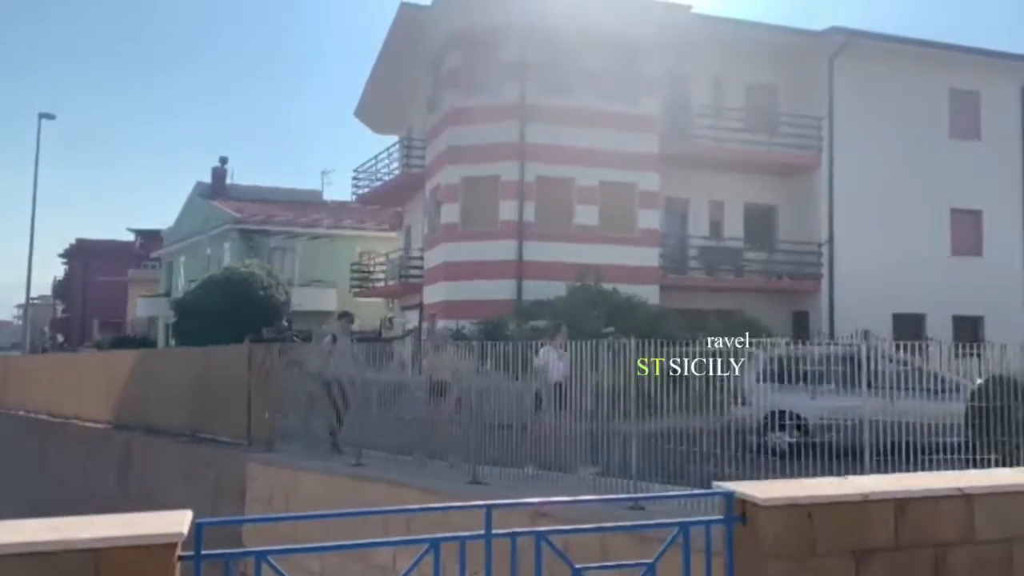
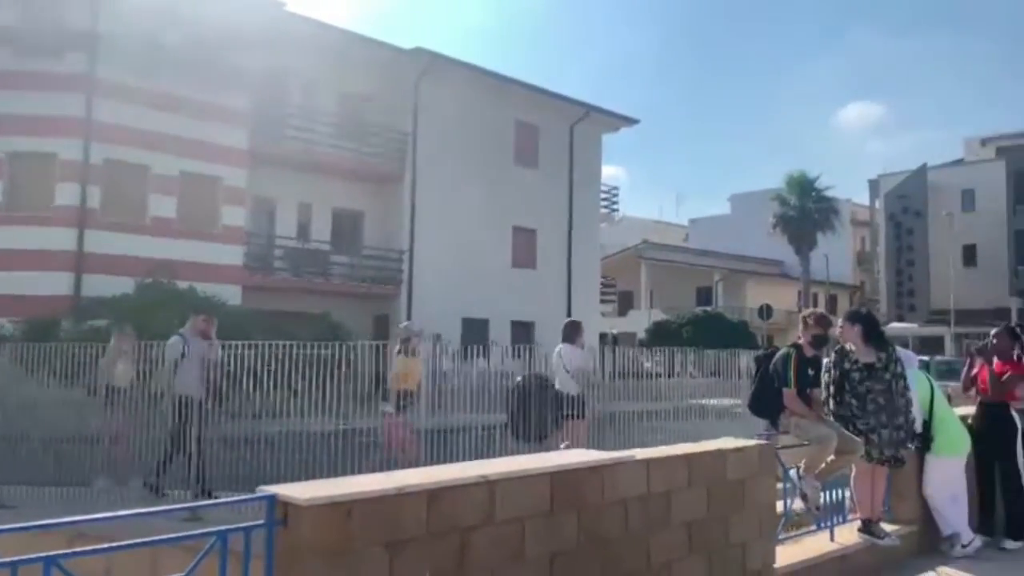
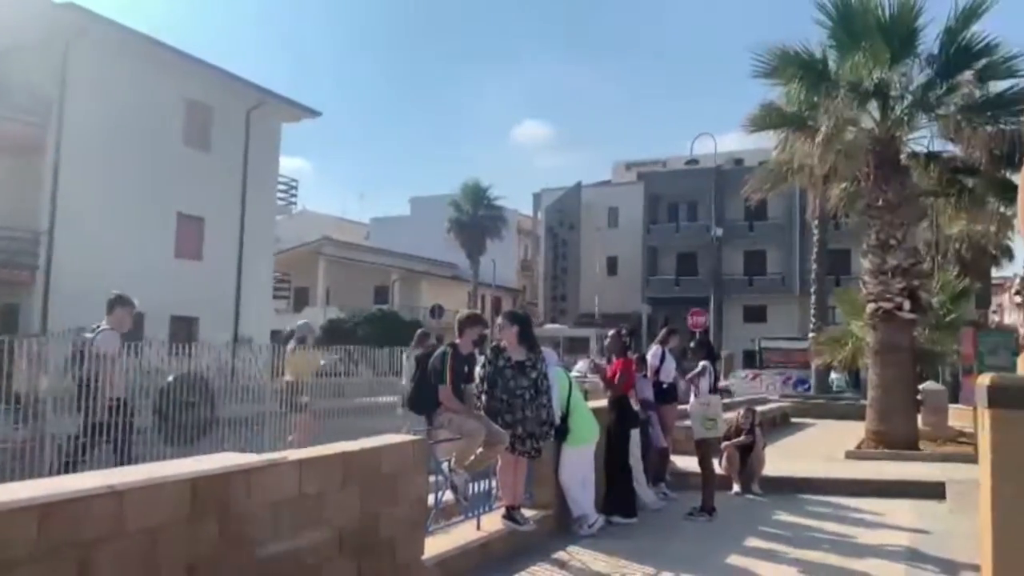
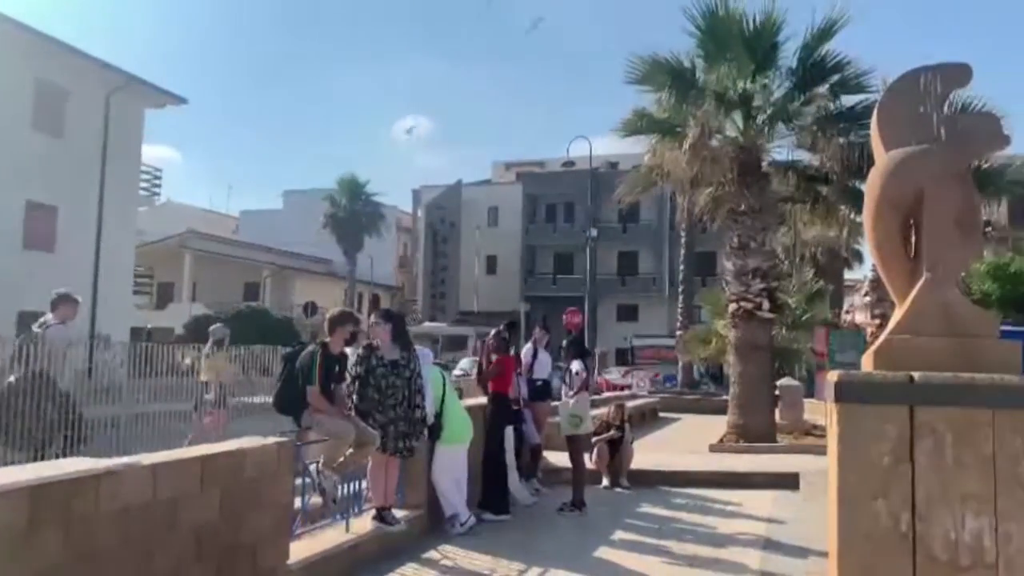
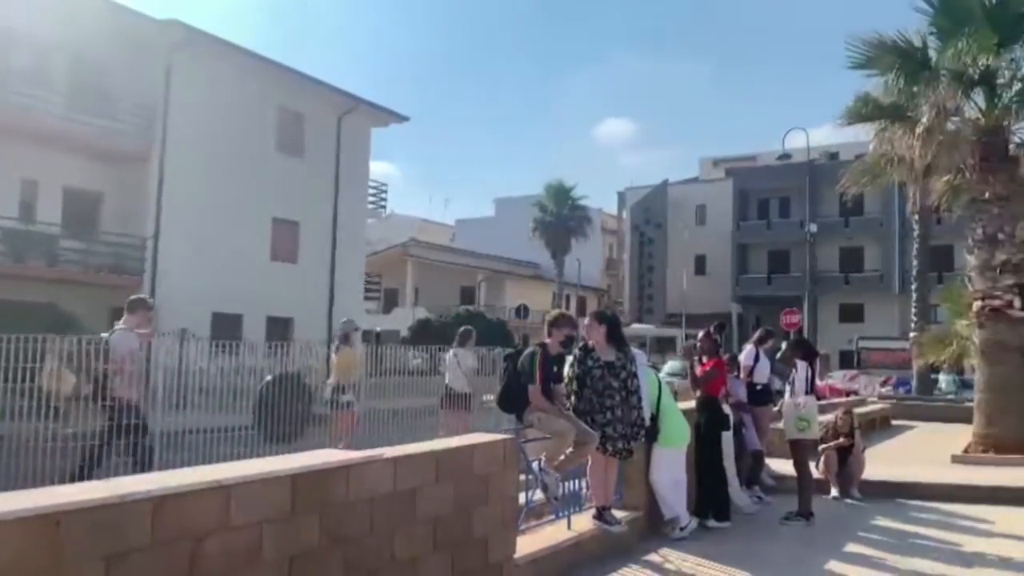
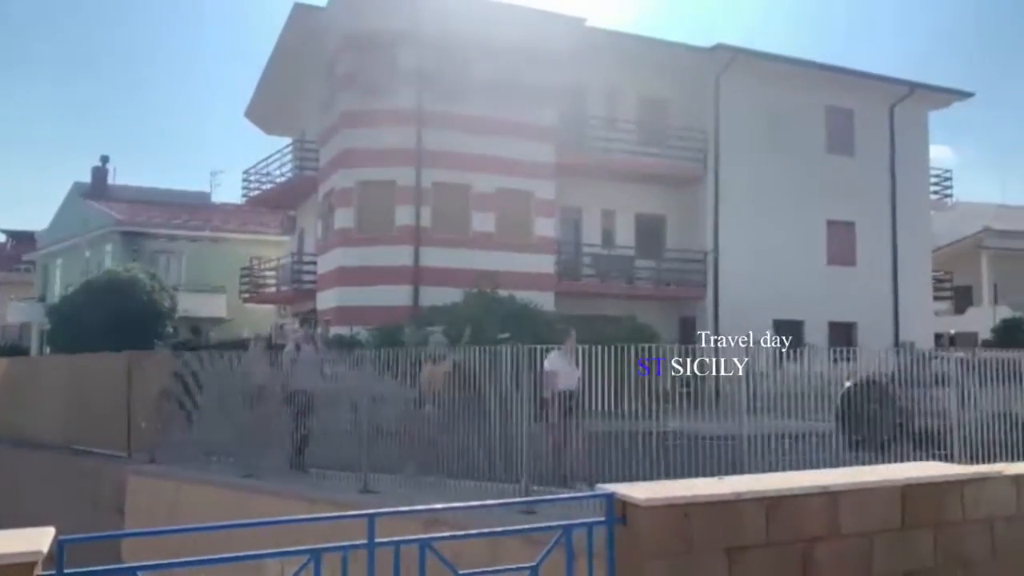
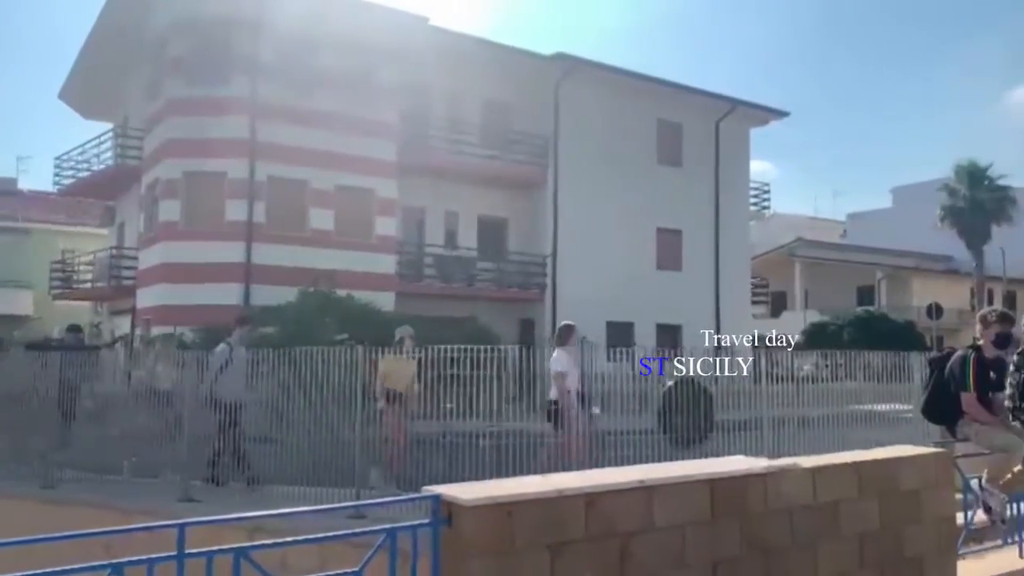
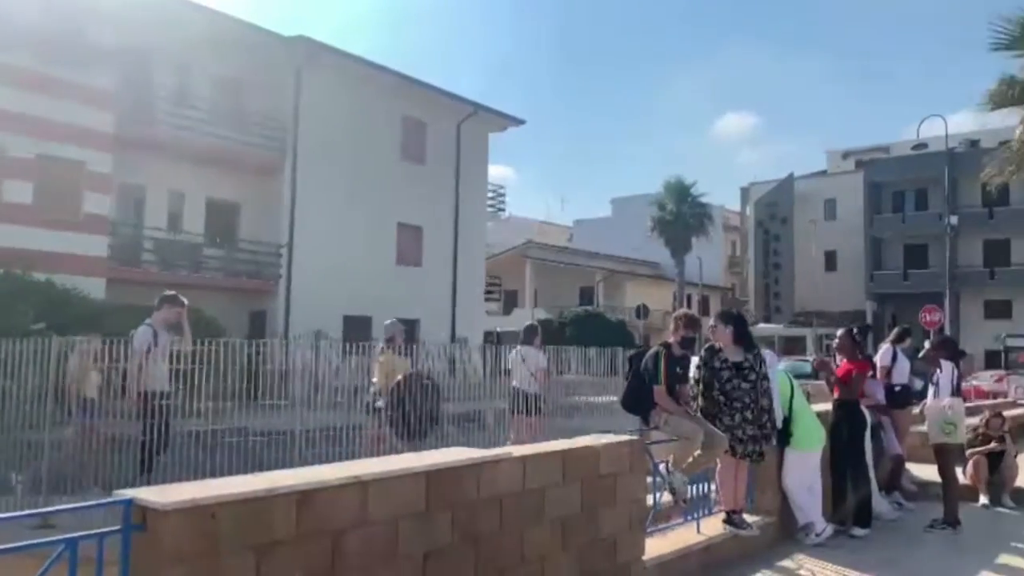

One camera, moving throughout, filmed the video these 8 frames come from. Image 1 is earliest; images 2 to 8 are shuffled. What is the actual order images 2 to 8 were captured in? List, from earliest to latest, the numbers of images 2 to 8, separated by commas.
6, 7, 2, 8, 5, 3, 4
